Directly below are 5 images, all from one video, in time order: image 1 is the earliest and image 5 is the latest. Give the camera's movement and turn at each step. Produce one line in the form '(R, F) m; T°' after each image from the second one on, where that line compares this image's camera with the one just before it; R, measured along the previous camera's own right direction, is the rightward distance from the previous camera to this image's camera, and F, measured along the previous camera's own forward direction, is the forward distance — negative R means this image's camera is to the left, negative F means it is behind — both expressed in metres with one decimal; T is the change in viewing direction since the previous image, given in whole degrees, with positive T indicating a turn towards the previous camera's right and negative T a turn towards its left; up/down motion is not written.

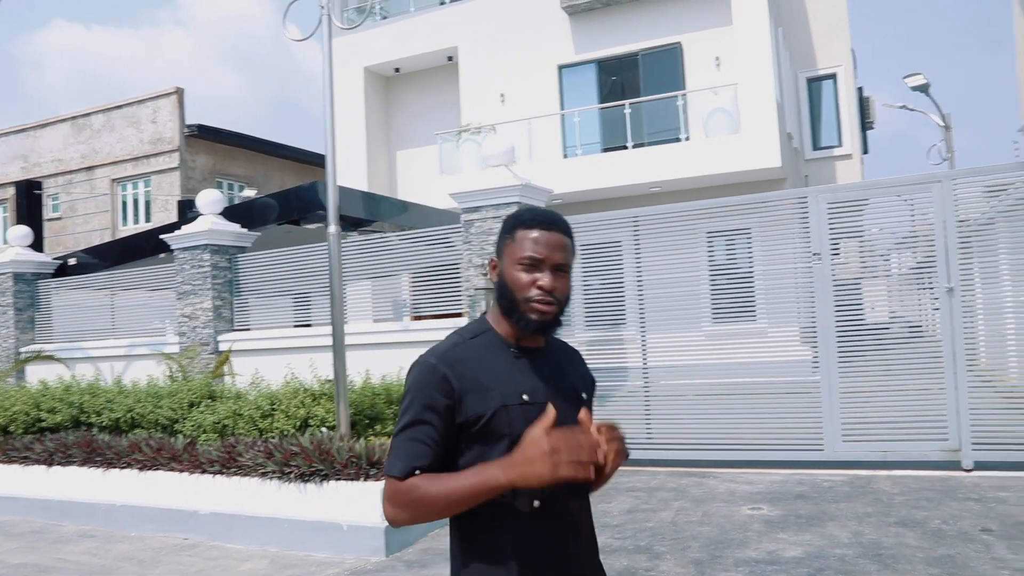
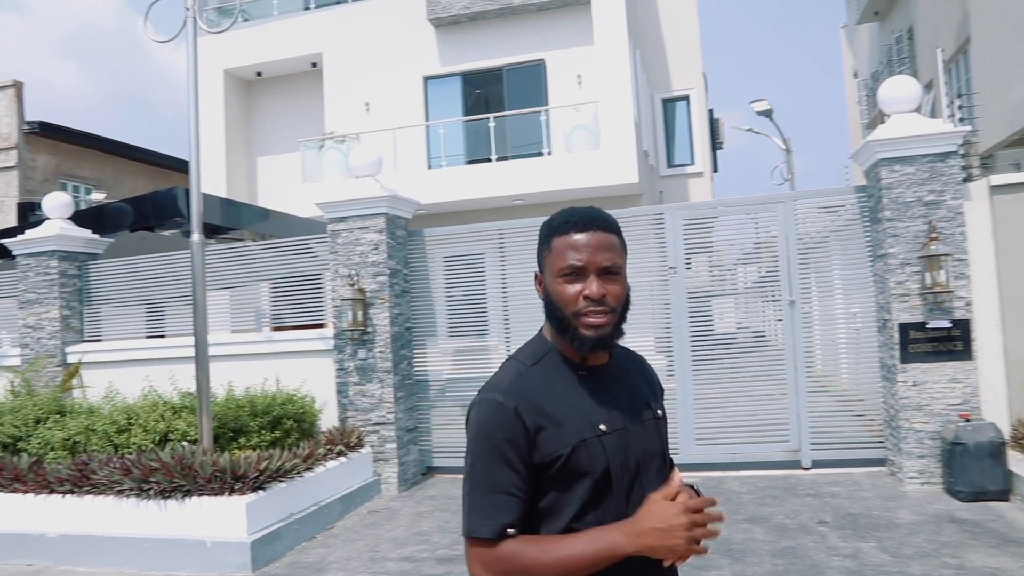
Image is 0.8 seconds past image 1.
(+0.3, -0.3) m; +7°
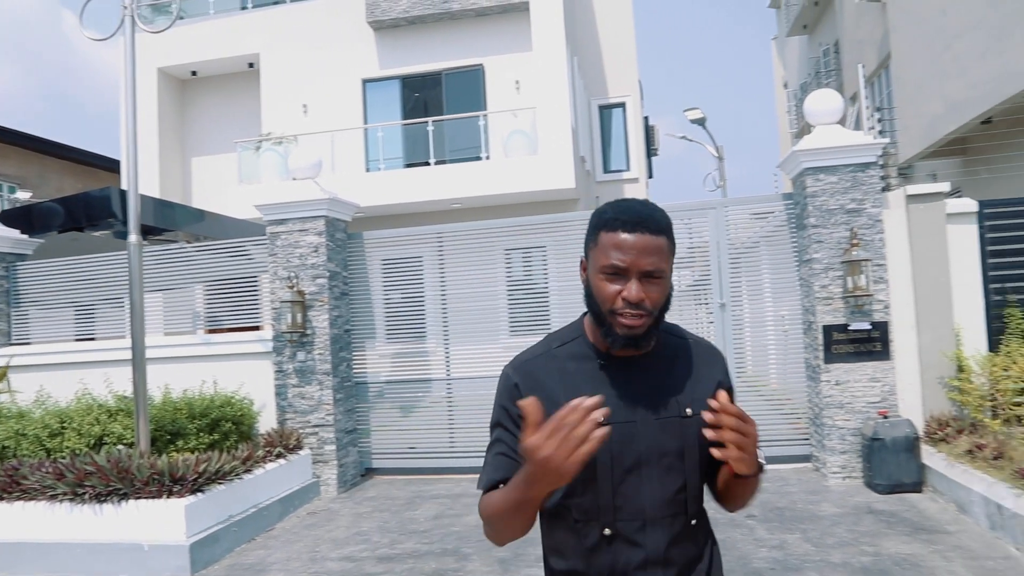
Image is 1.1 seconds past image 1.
(0.0, -0.1) m; +5°
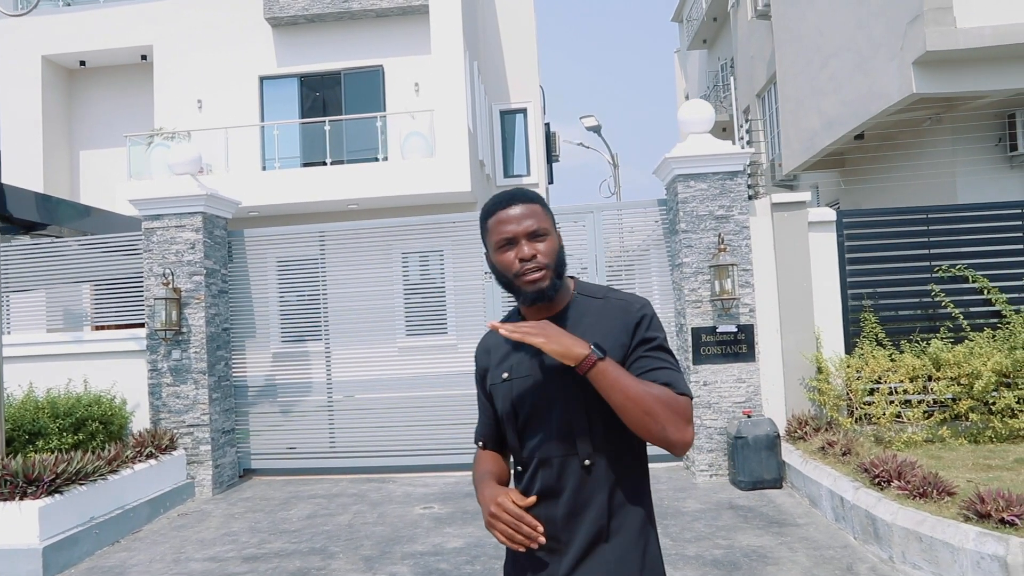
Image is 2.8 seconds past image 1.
(+0.2, -0.2) m; +7°
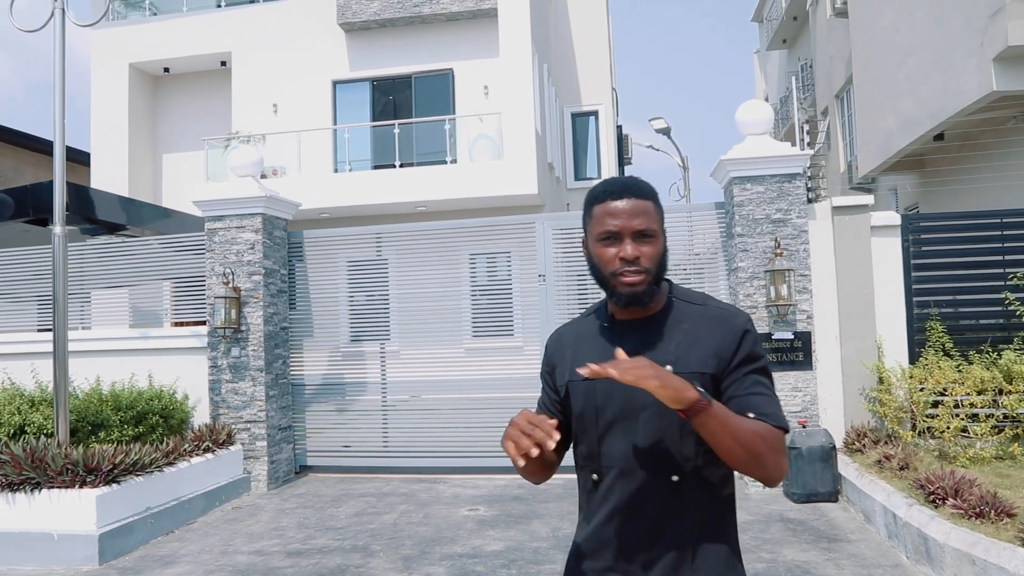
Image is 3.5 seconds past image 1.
(+0.2, +0.1) m; -6°
